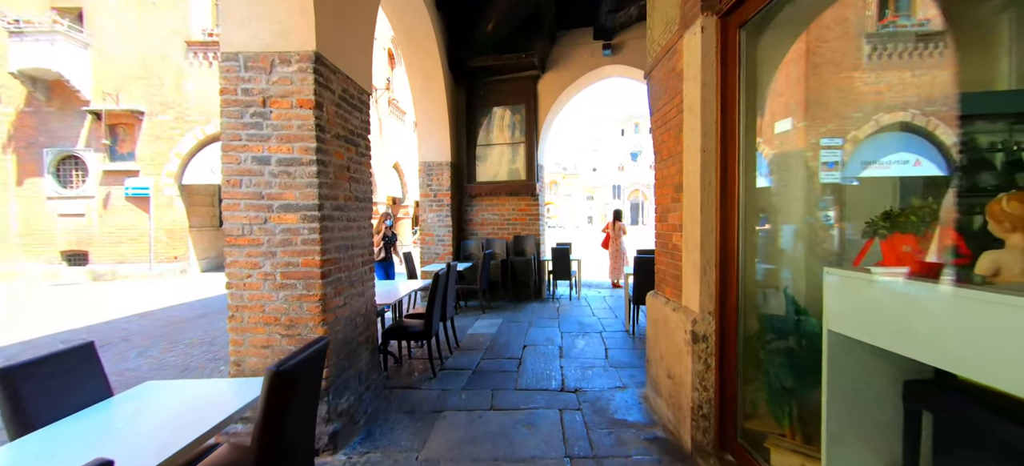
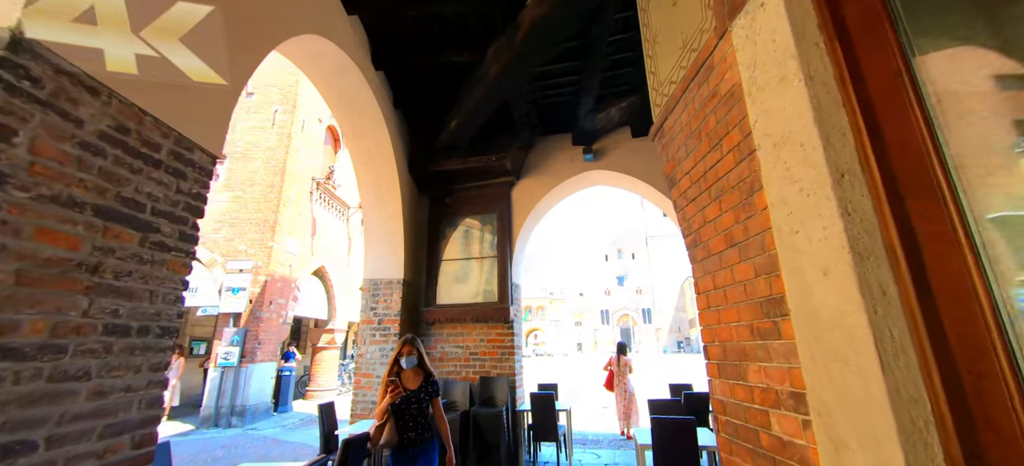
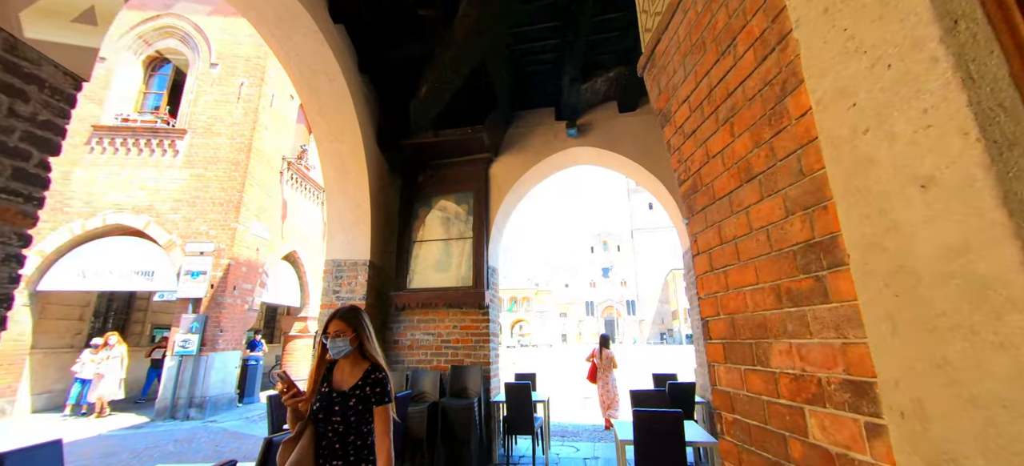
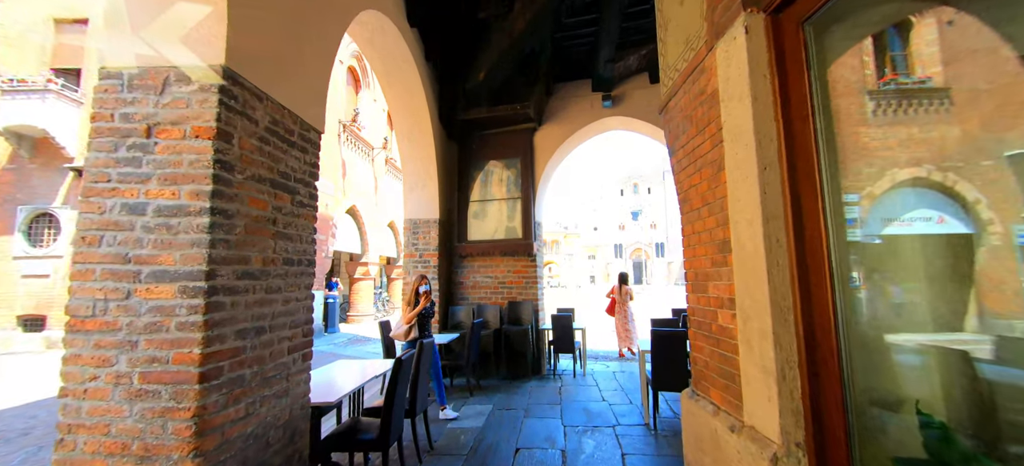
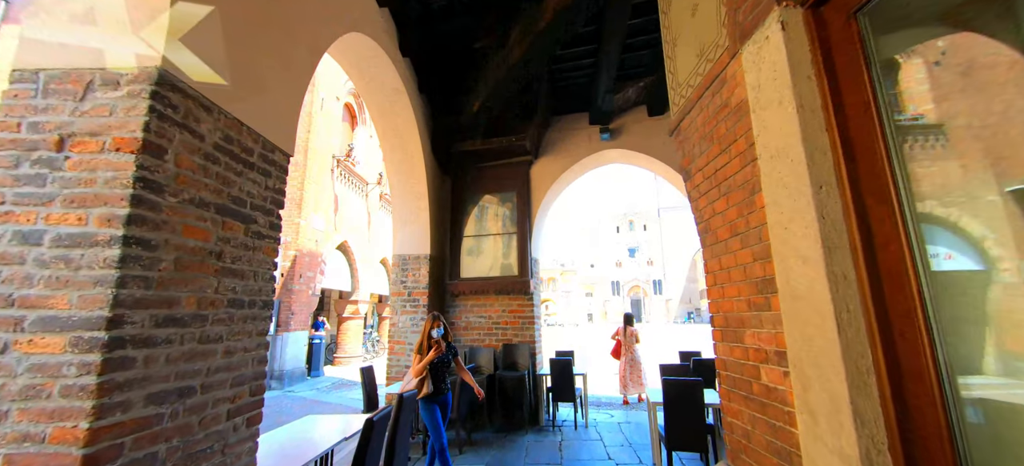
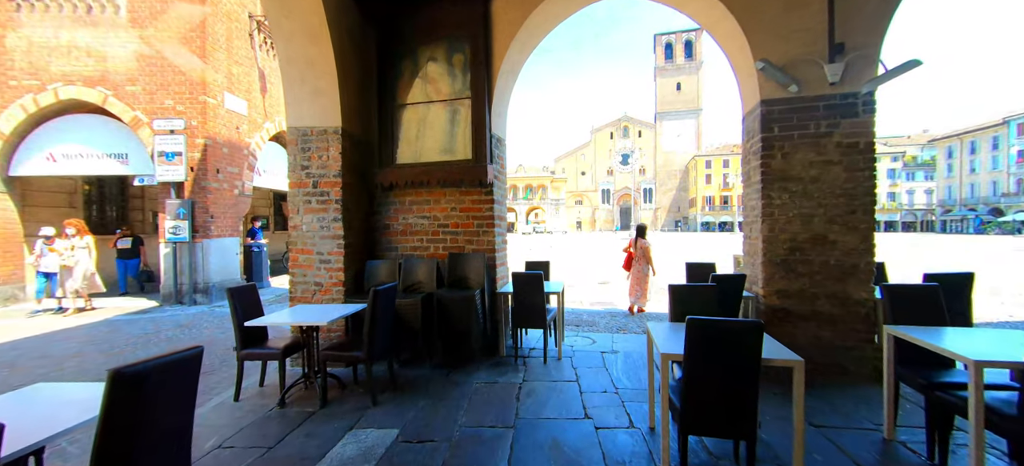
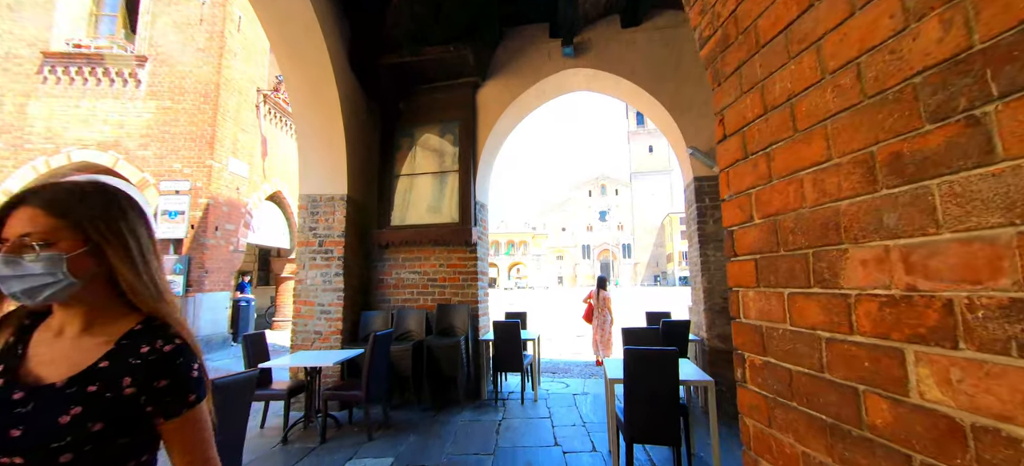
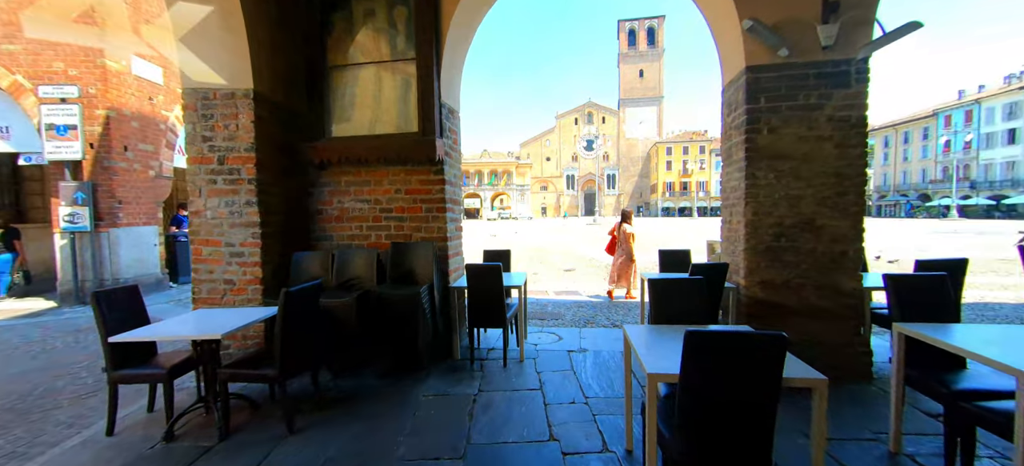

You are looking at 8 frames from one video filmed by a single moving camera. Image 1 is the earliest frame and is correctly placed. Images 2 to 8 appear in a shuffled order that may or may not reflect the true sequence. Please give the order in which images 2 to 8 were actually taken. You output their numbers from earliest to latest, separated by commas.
4, 5, 2, 3, 7, 6, 8
